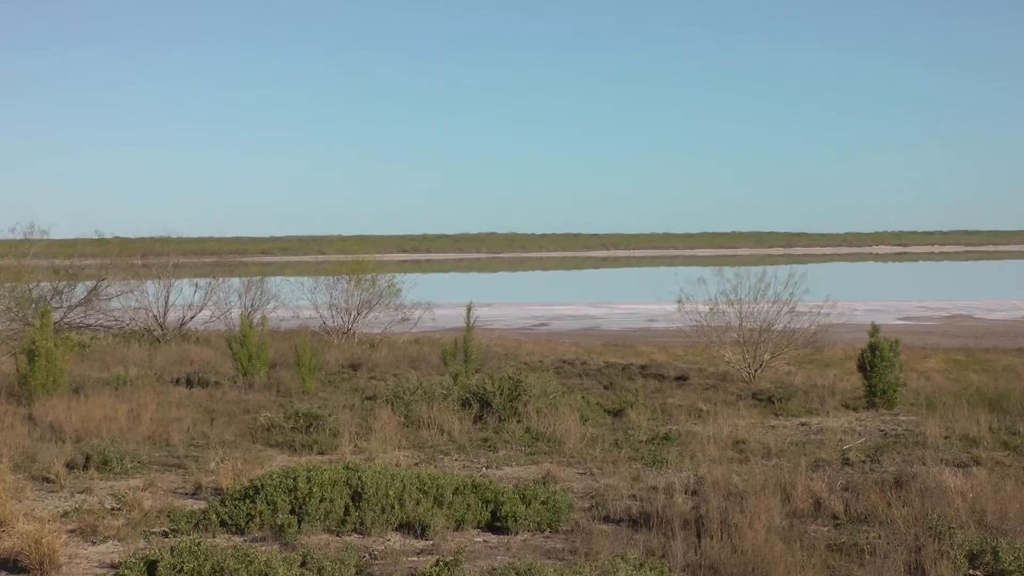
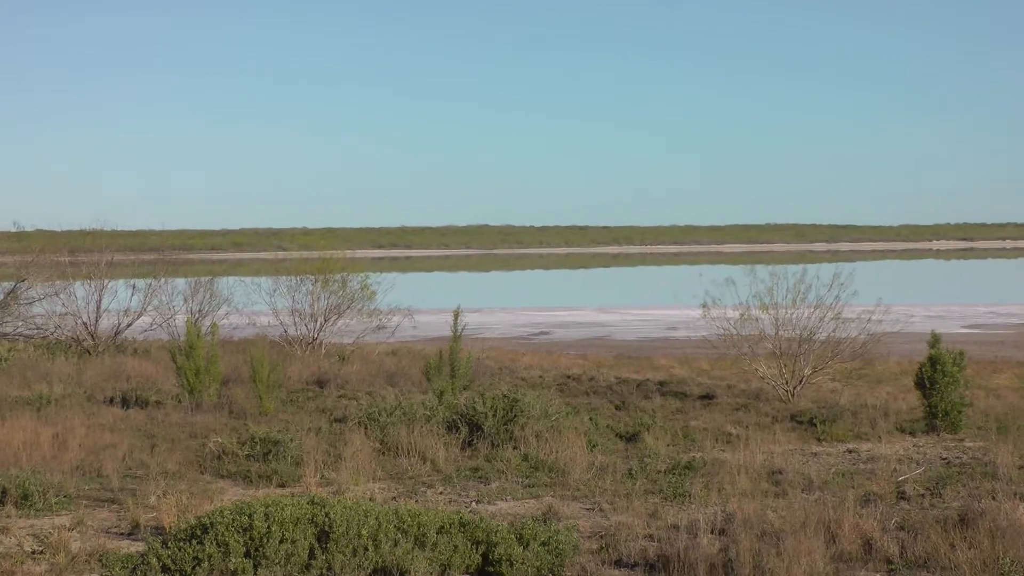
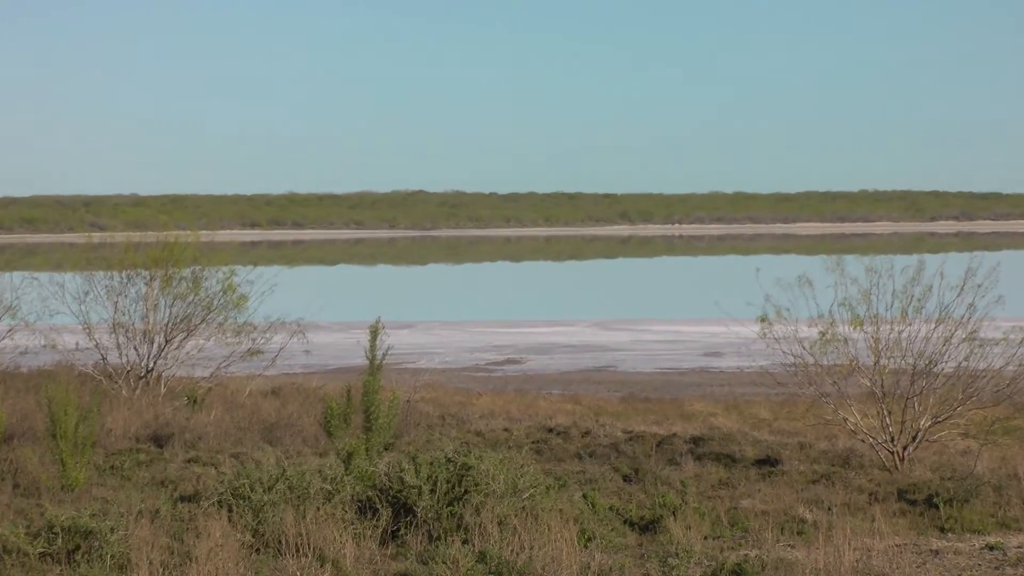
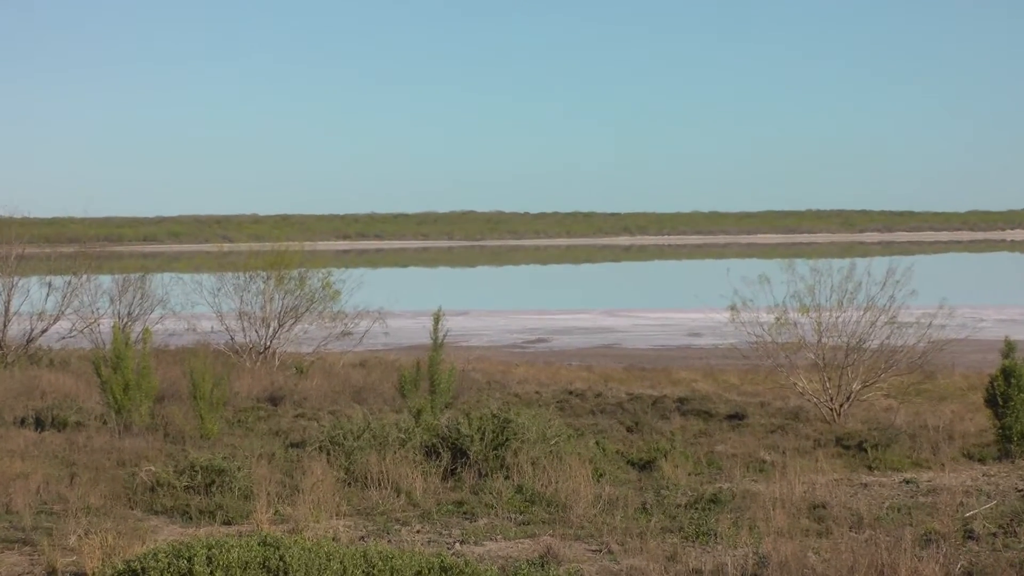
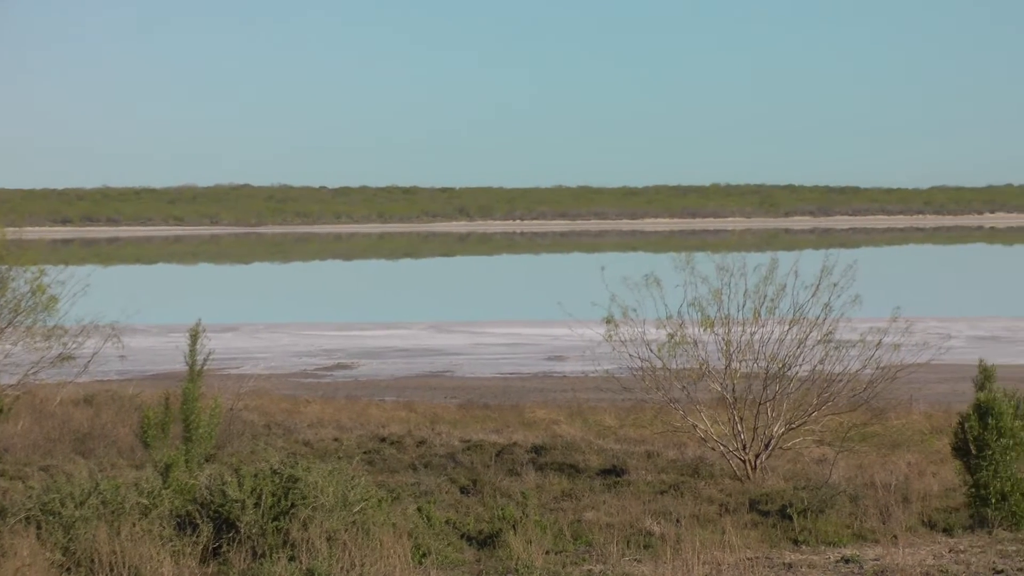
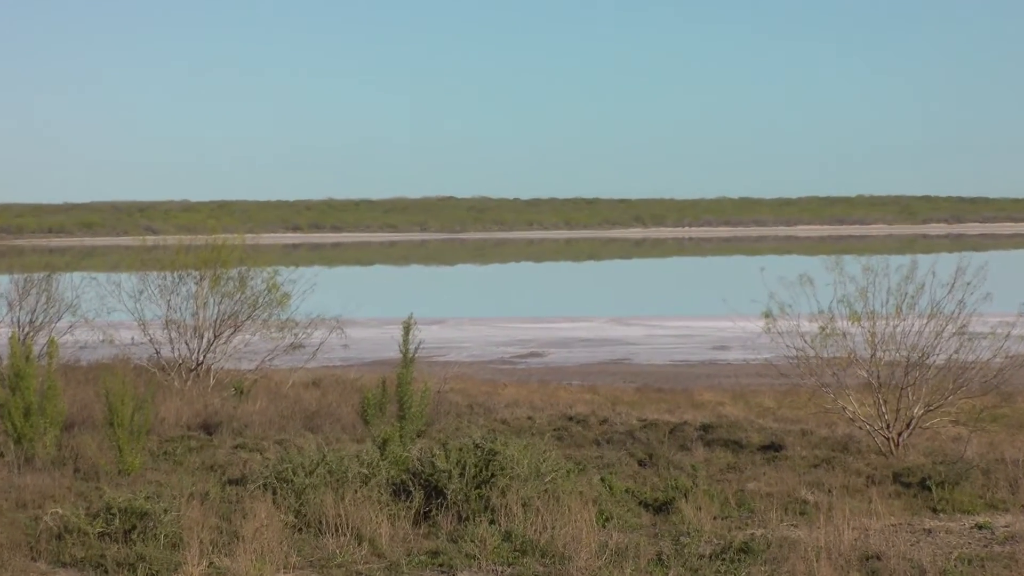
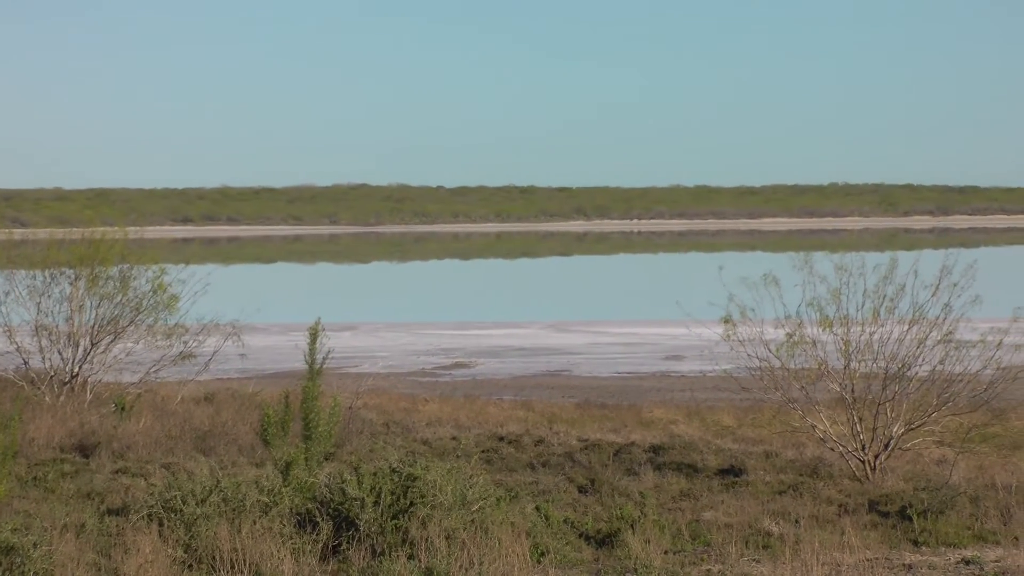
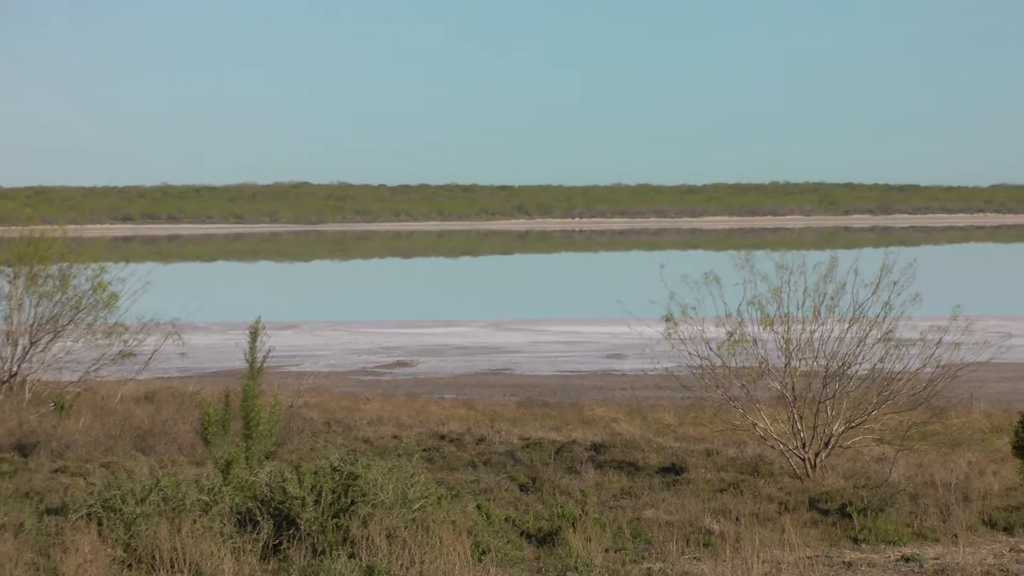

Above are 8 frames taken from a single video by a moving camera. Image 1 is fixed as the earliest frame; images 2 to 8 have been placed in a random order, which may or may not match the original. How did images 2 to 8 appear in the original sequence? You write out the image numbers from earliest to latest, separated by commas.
2, 4, 6, 3, 7, 8, 5
